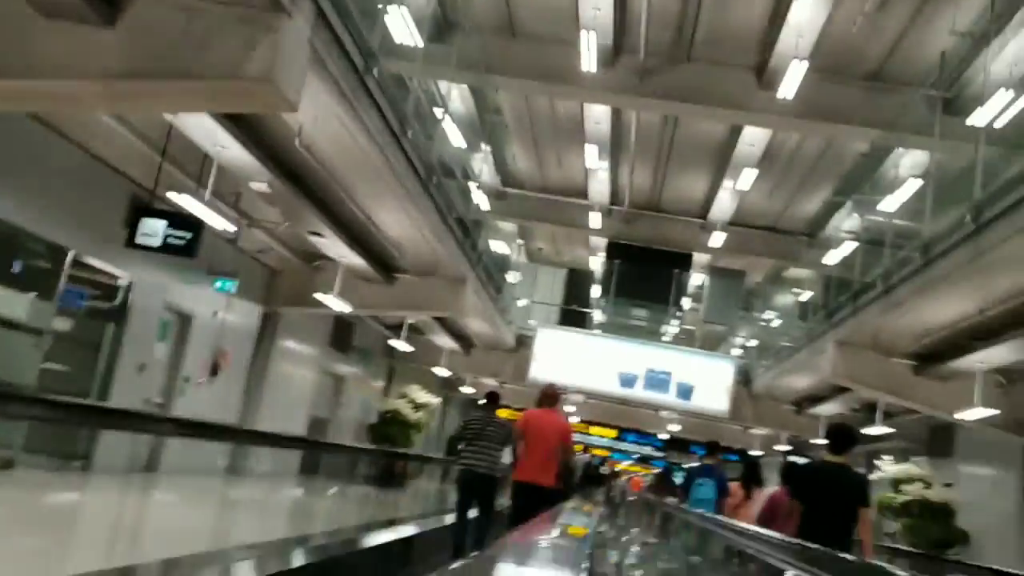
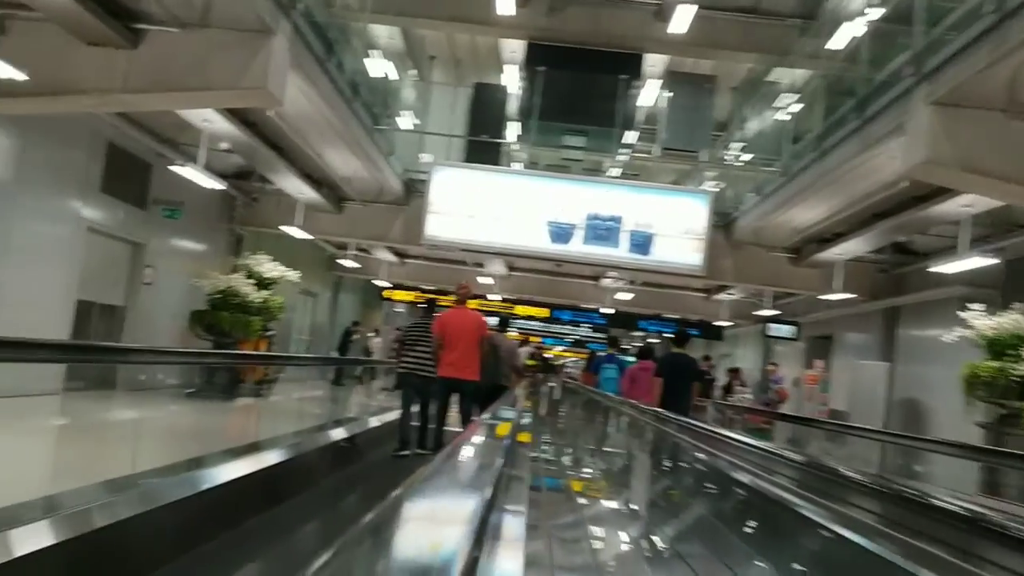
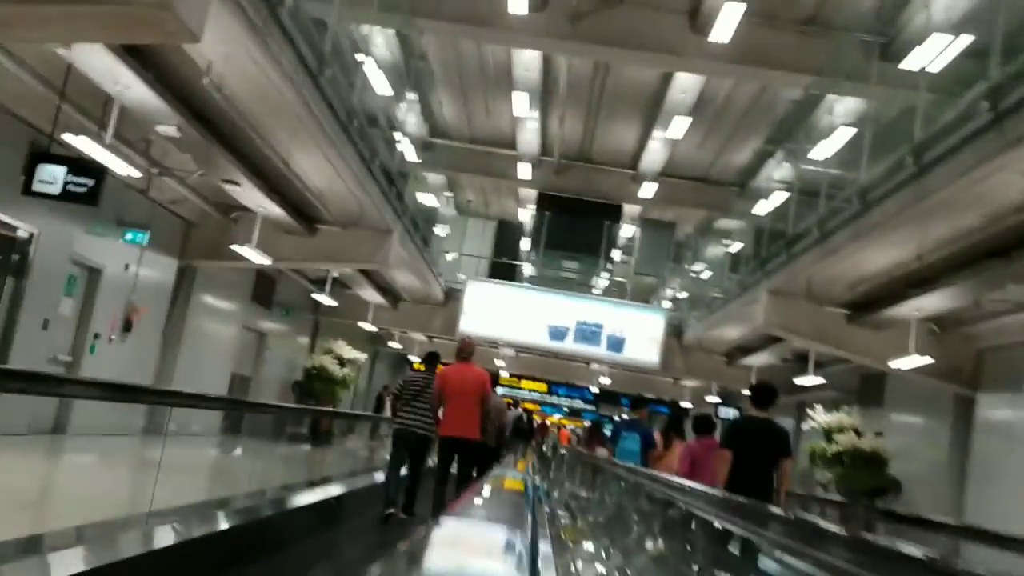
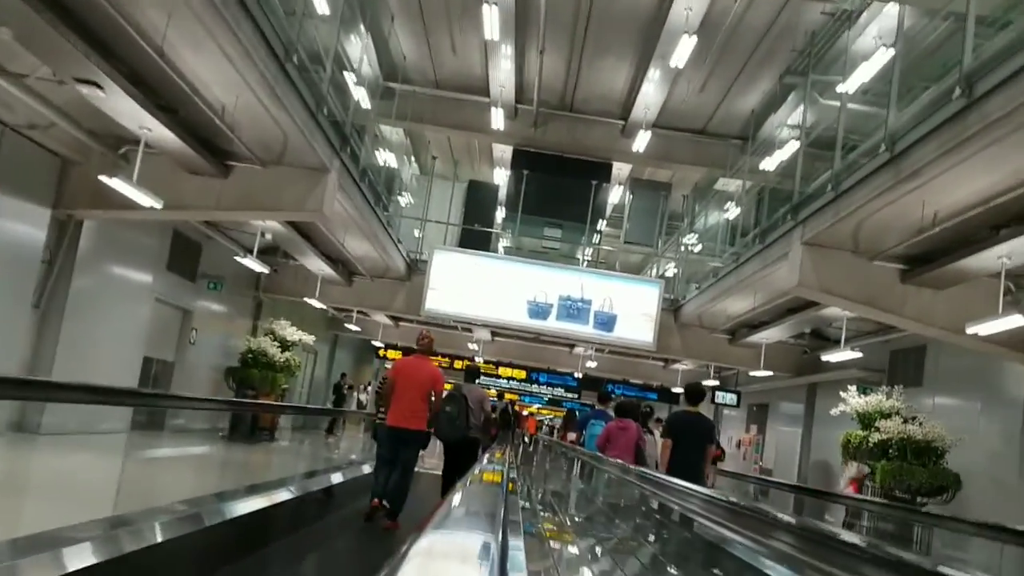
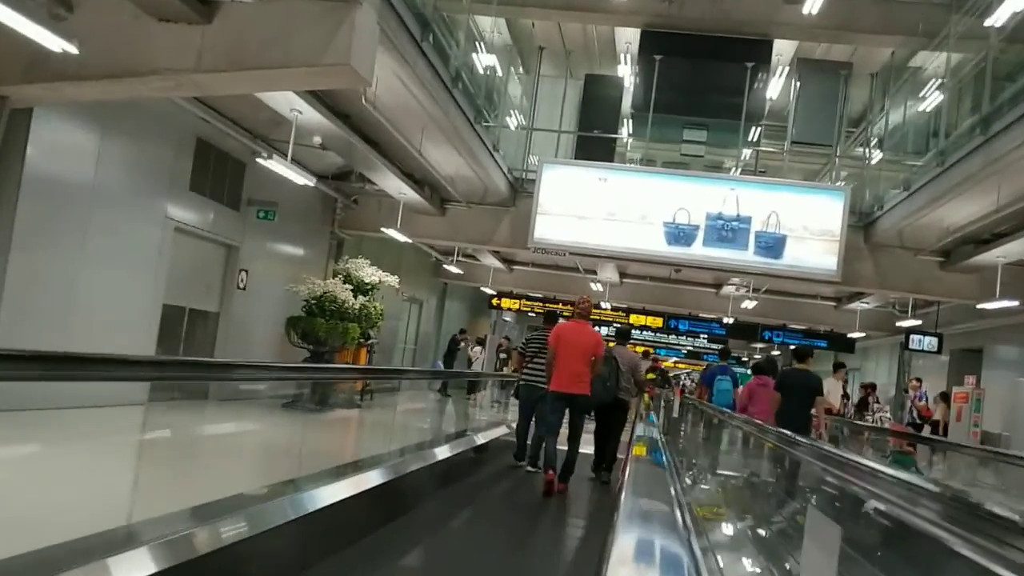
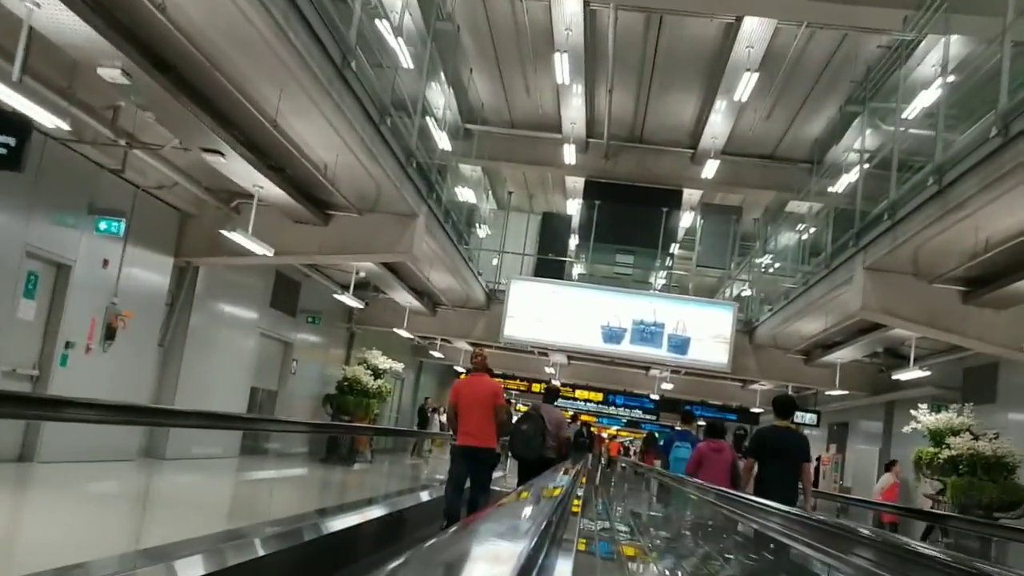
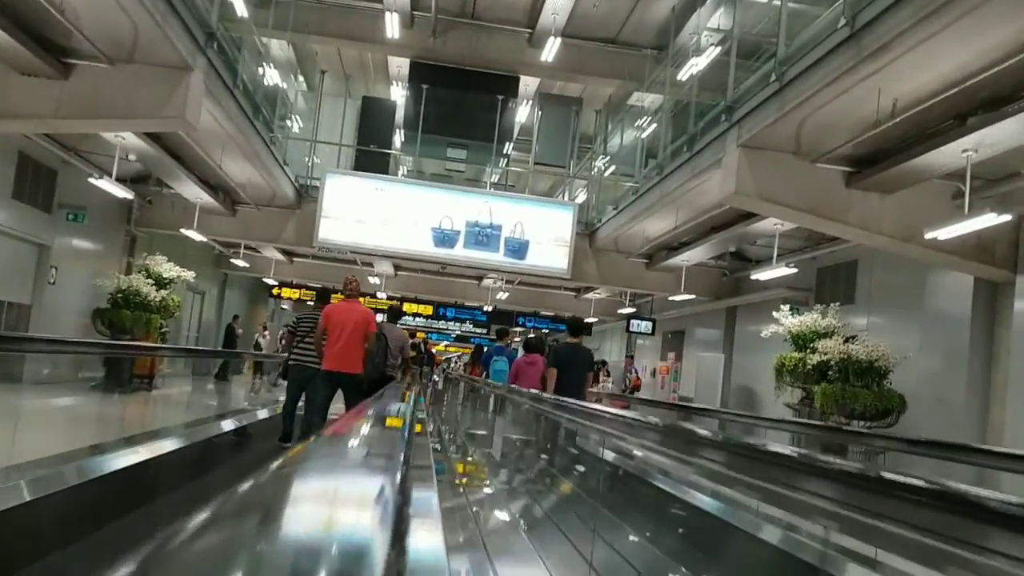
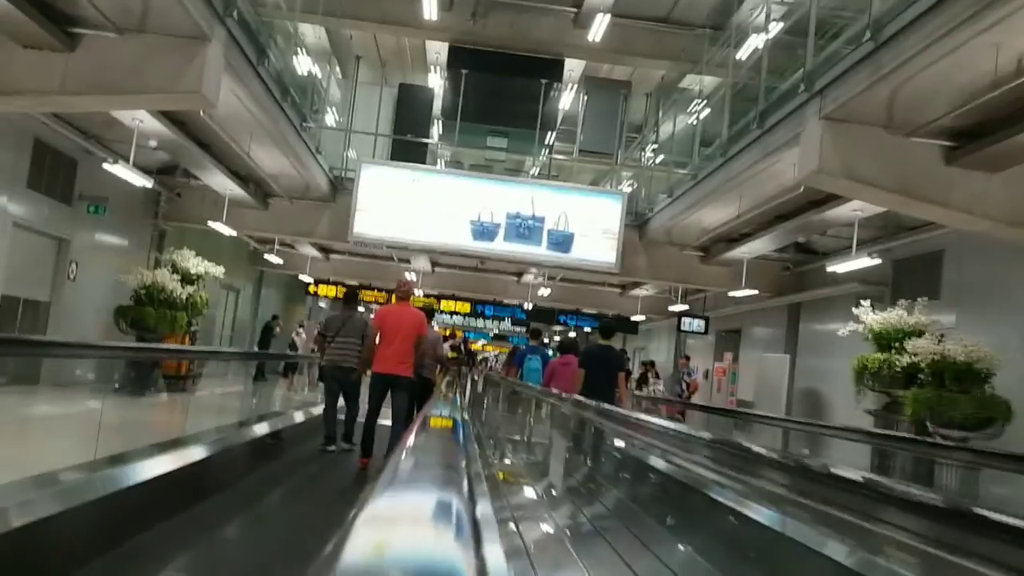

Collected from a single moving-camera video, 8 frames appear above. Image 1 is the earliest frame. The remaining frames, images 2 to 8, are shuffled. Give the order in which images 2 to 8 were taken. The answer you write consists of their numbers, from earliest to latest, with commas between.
3, 6, 4, 7, 8, 2, 5
